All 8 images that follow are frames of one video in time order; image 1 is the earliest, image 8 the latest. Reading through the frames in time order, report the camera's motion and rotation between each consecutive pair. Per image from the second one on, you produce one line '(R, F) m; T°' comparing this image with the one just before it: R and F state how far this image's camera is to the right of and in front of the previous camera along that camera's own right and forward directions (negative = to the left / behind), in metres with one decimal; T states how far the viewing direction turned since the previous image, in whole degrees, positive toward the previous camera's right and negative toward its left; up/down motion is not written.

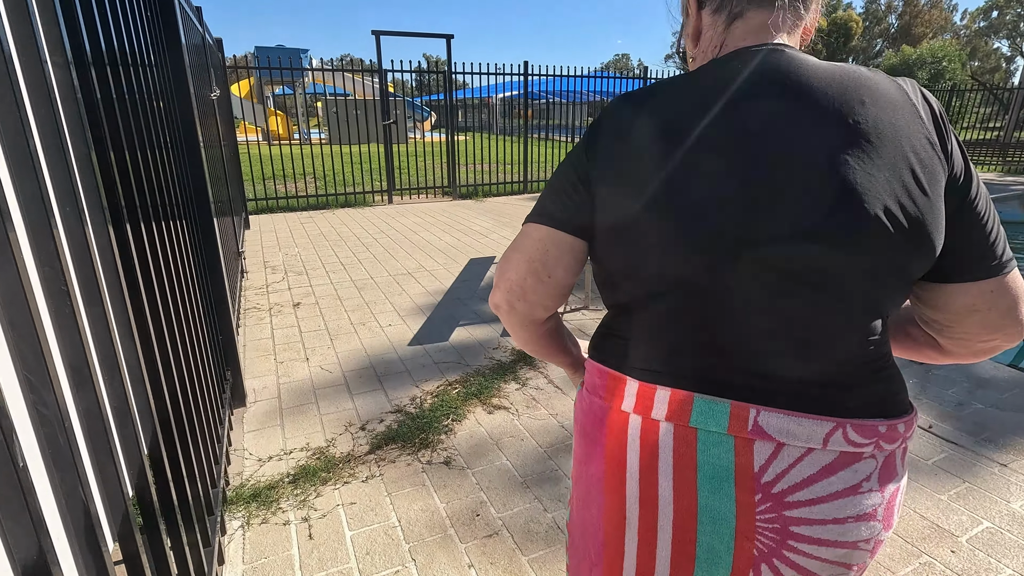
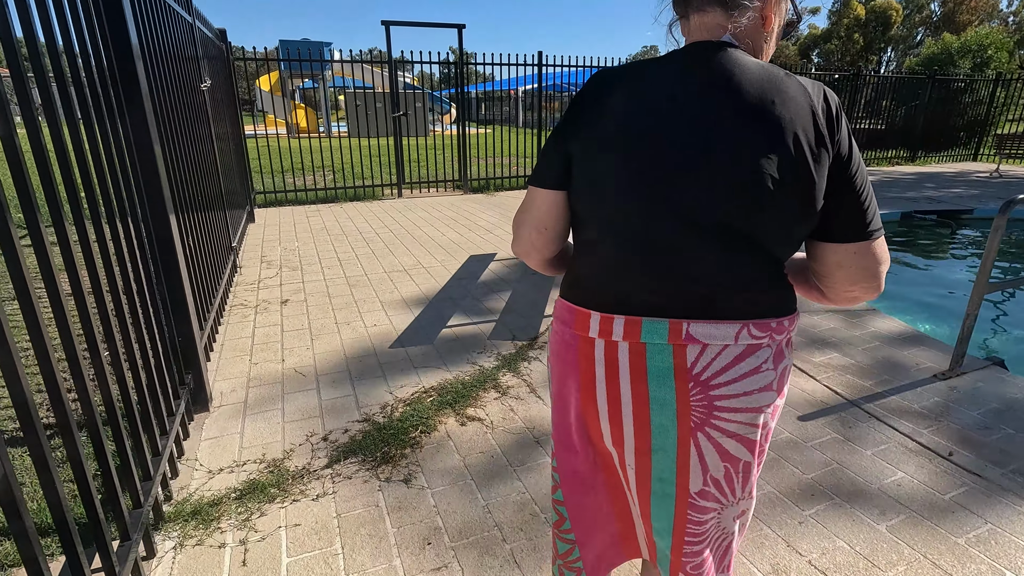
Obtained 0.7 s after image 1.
(+0.2, +0.2) m; -3°
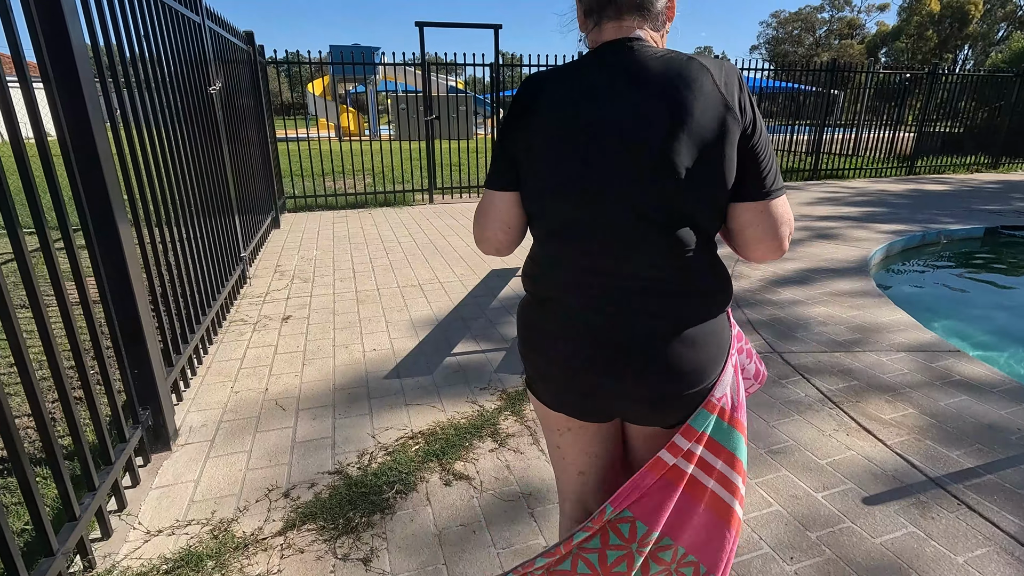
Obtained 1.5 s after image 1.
(+0.2, +0.4) m; -5°
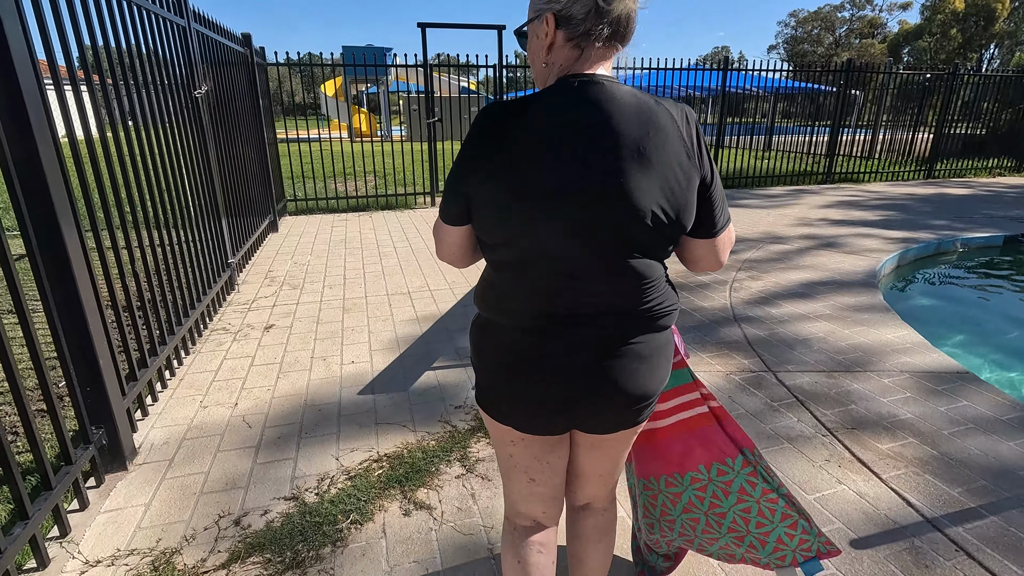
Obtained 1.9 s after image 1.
(+0.2, +0.1) m; -1°
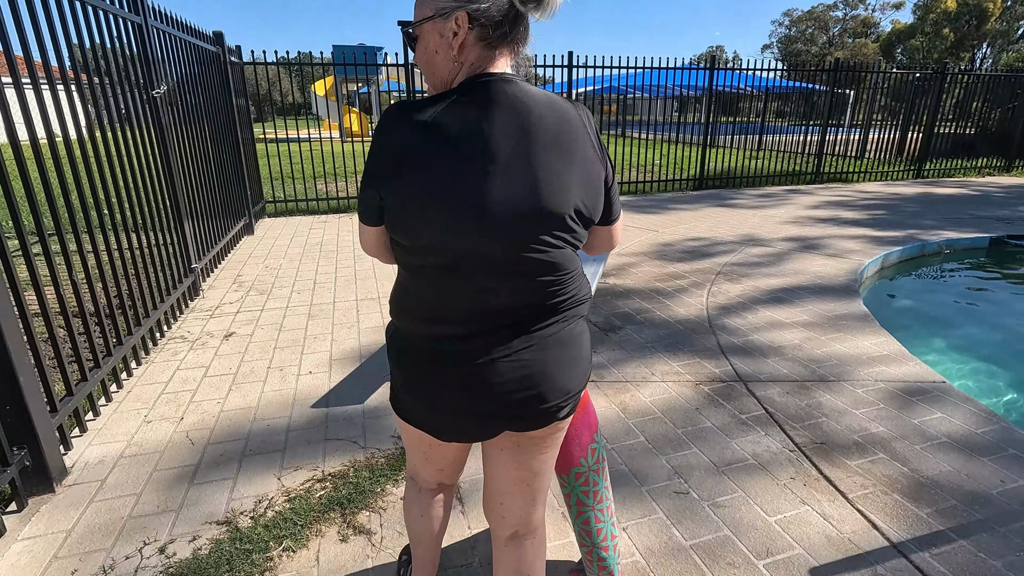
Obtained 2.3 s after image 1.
(+0.2, +0.1) m; 0°
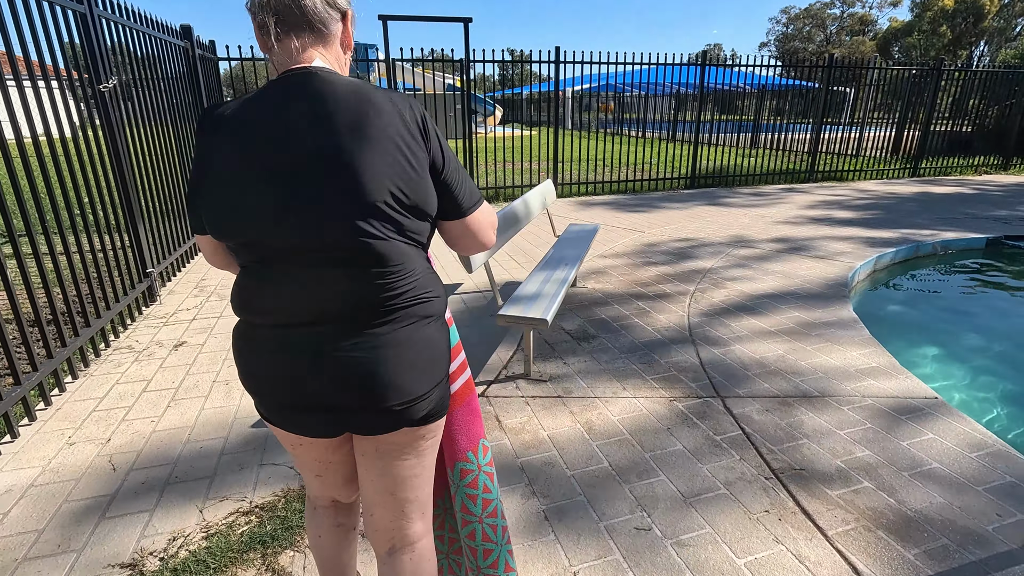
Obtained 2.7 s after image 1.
(+0.2, +0.2) m; 0°
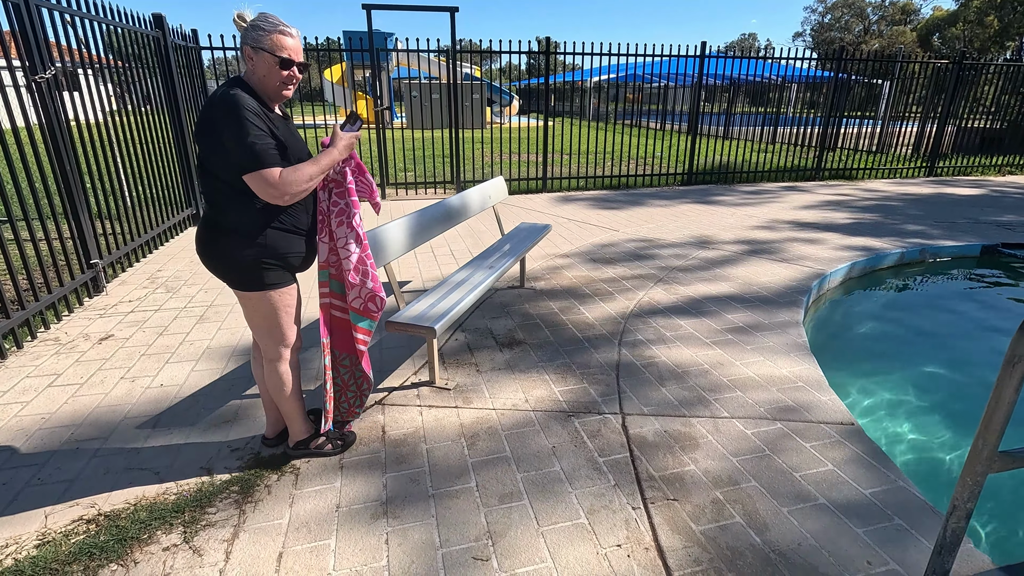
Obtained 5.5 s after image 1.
(+0.7, +0.1) m; -3°
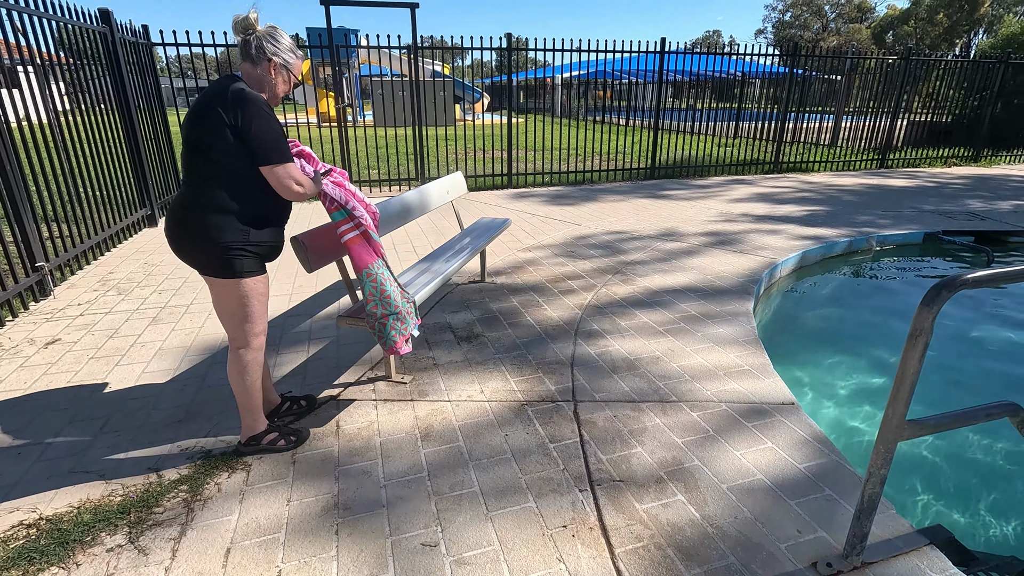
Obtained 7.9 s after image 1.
(+0.1, 0.0) m; +3°
